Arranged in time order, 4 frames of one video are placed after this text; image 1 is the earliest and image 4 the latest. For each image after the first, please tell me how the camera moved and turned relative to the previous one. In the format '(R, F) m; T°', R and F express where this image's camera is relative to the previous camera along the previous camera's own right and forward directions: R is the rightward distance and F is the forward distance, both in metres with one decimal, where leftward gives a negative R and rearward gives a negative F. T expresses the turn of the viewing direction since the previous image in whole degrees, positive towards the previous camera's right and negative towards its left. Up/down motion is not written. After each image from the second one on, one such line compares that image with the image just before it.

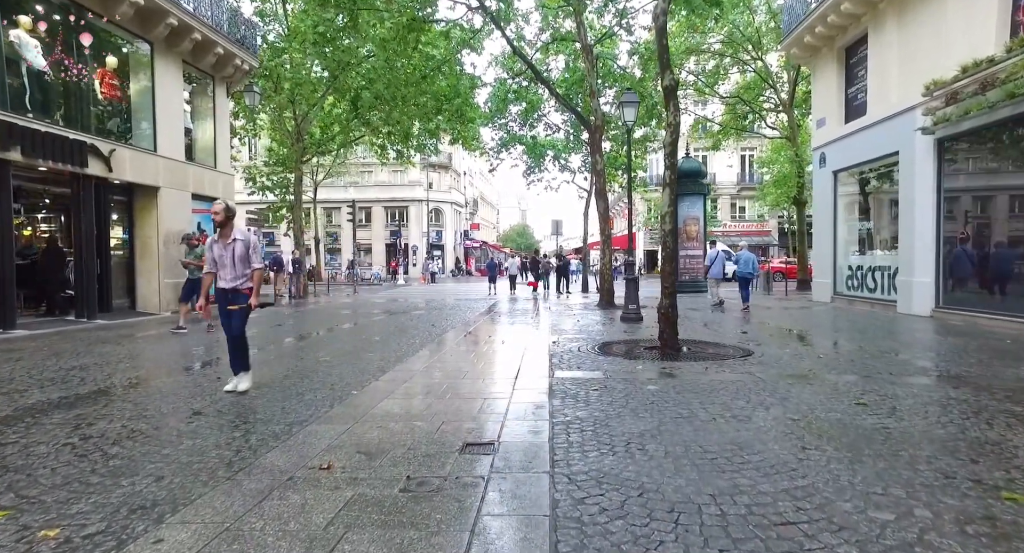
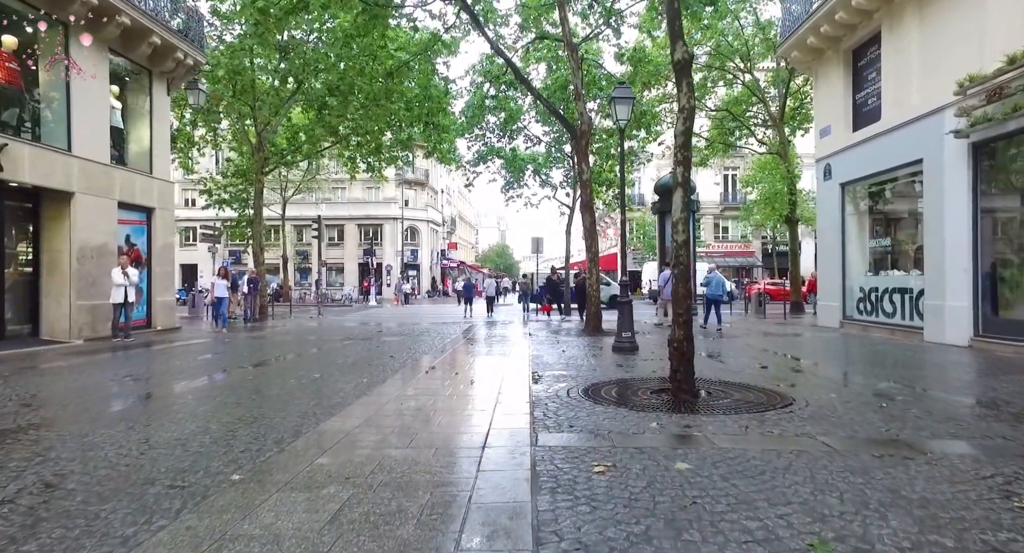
(+0.1, +1.7) m; +2°
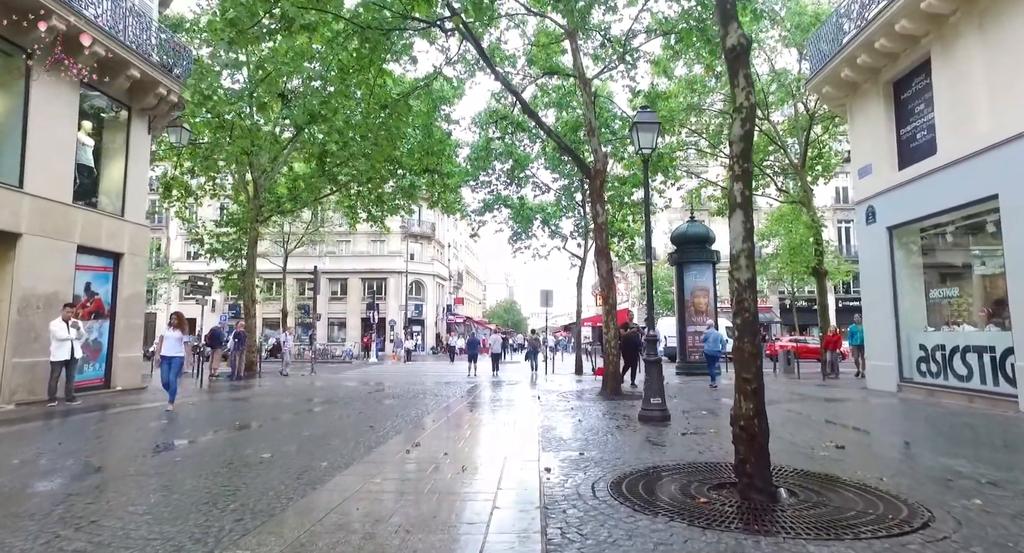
(0.0, +1.6) m; -1°
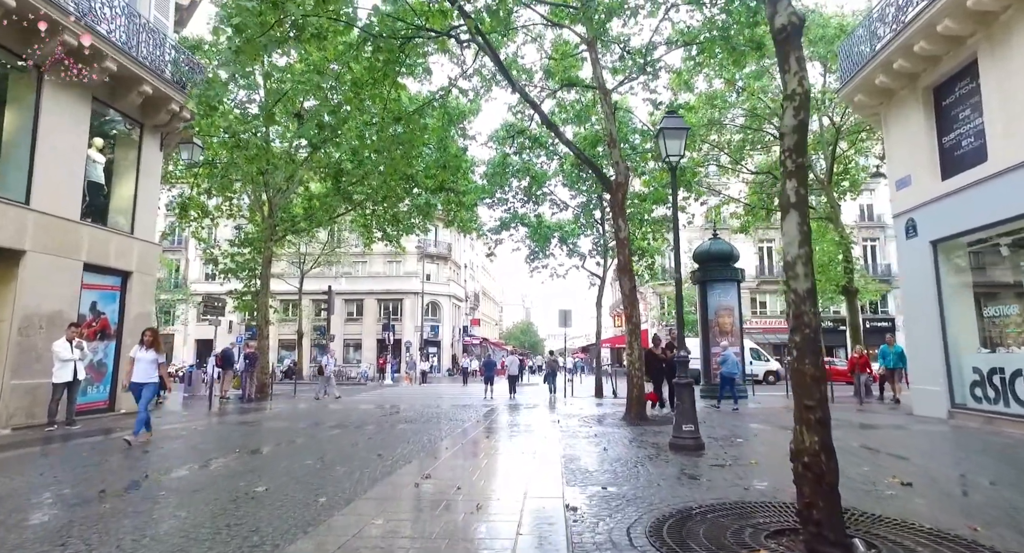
(0.0, +0.6) m; -2°
